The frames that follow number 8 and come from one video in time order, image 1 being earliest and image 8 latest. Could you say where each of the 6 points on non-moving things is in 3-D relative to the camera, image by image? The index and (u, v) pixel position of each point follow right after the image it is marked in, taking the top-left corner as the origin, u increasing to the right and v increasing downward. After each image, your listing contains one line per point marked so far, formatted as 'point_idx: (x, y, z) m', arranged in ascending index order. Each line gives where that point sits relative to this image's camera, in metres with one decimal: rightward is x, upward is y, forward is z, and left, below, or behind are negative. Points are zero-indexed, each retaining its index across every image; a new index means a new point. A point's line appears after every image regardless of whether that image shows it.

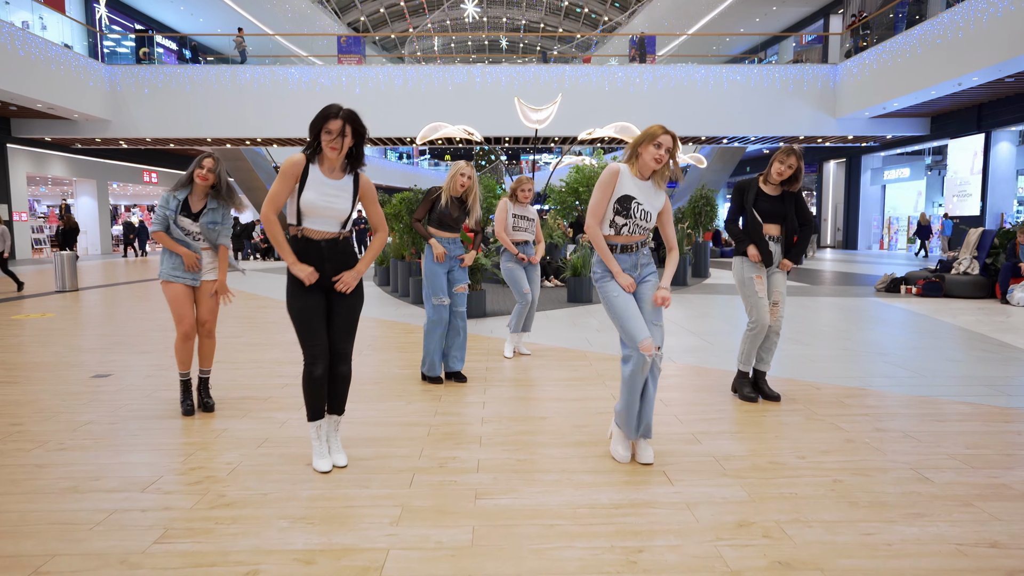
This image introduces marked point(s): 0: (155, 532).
0: (-1.0, -0.7, +2.1) m
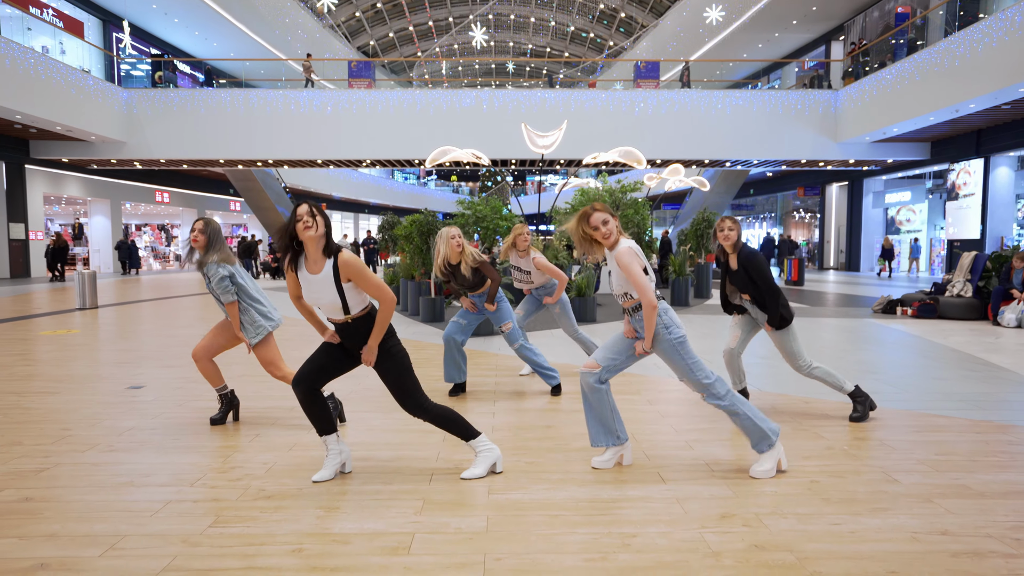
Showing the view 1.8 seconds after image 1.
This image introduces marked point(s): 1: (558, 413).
0: (-1.0, -0.8, +2.4) m
1: (+0.3, -0.7, +3.9) m
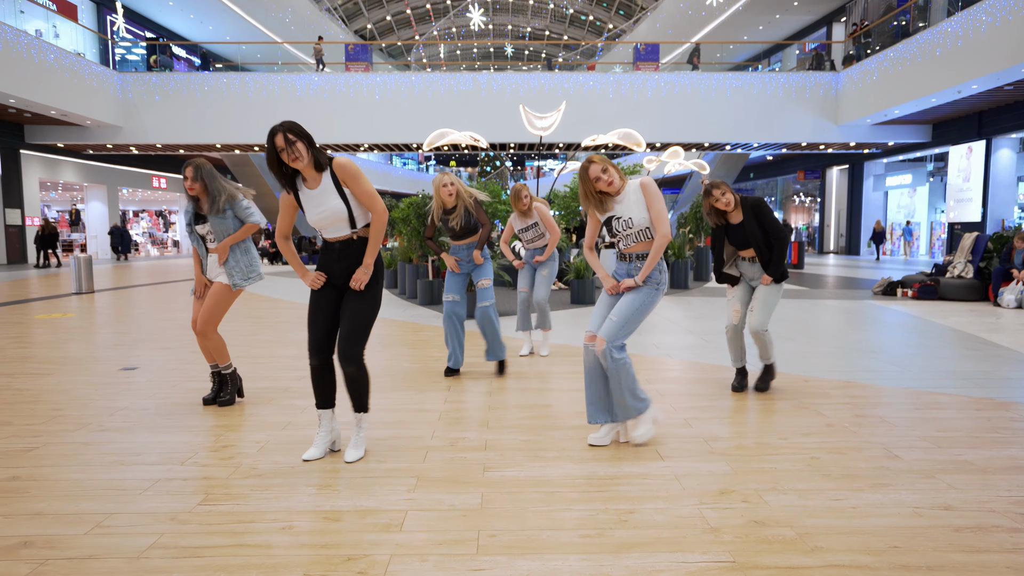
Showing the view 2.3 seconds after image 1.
0: (-1.0, -0.7, +2.3) m
1: (+0.2, -0.6, +3.9) m
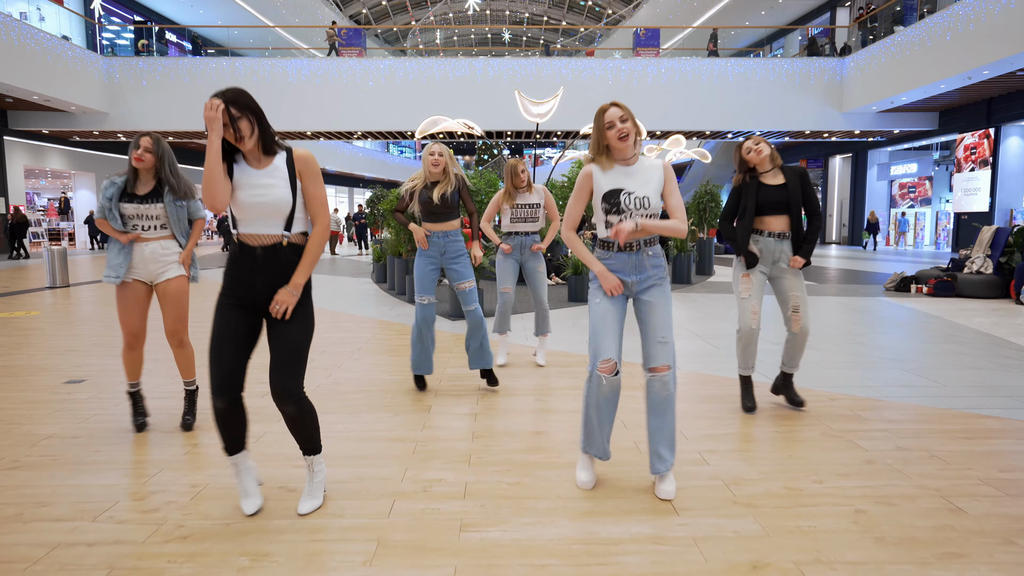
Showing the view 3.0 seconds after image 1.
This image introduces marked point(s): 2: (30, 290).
0: (-1.1, -0.7, +1.9) m
1: (+0.2, -0.6, +3.4) m
2: (-7.2, 0.0, +10.7) m
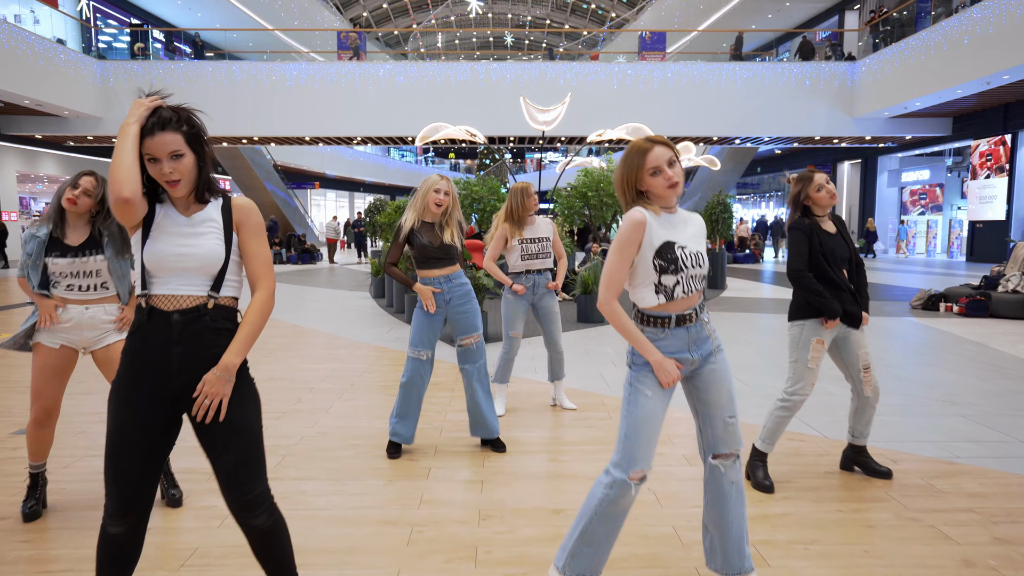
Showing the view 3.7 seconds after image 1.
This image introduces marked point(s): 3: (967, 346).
0: (-1.0, -0.9, +1.4) m
1: (+0.2, -0.8, +2.9) m
2: (-7.1, -0.2, +10.2) m
3: (+4.3, -0.6, +6.6) m
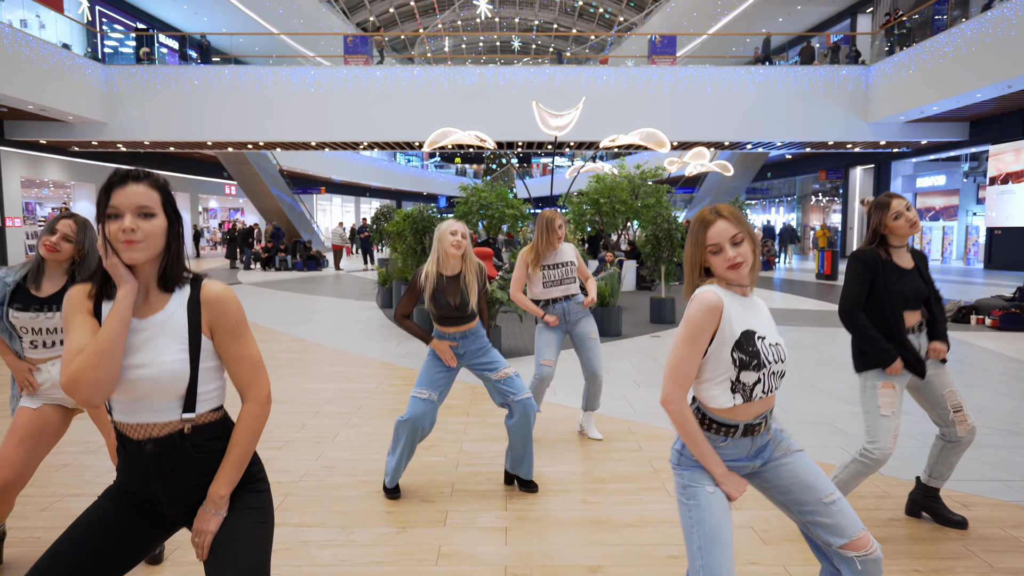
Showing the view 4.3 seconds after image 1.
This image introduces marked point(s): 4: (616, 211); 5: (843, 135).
0: (-0.9, -1.0, +1.1) m
1: (+0.3, -0.9, +2.6) m
2: (-7.0, -0.4, +9.9) m
3: (+4.4, -0.7, +6.3) m
4: (+1.8, +1.4, +12.6) m
5: (+7.9, +3.6, +16.8) m
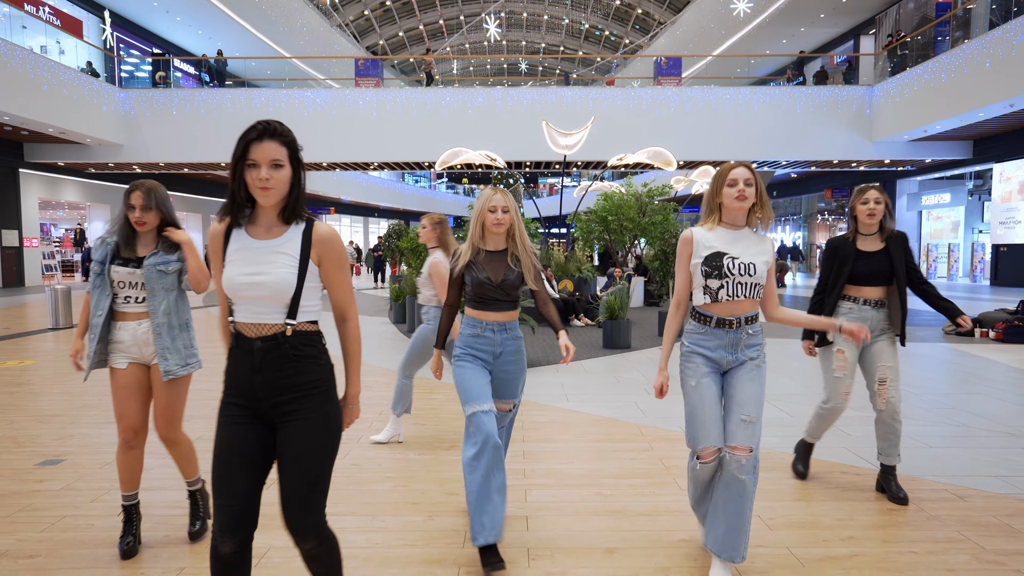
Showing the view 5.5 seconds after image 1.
0: (-0.9, -1.0, +1.2) m
1: (+0.4, -0.9, +2.8) m
2: (-6.8, -0.6, +10.2) m
3: (+4.5, -0.8, +6.4) m
4: (+2.0, +1.1, +12.8) m
5: (+8.1, +3.2, +17.0) m
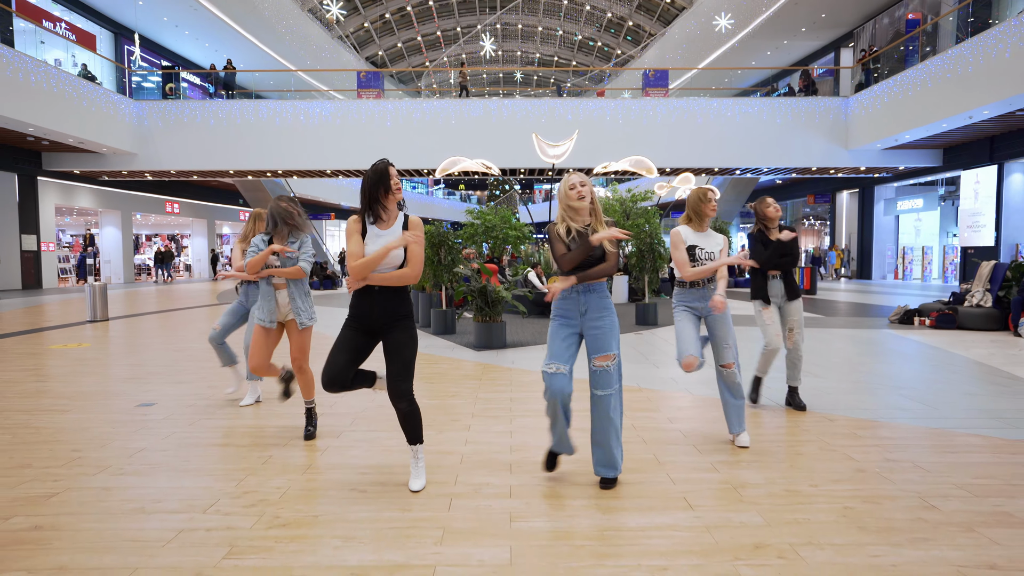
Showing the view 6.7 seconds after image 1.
0: (-0.9, -0.8, +2.3) m
1: (+0.3, -0.8, +3.8) m
2: (-6.9, -0.6, +11.2) m
3: (+4.4, -0.7, +7.5) m
4: (+1.9, +1.1, +13.9) m
5: (+8.0, +3.2, +18.1) m
